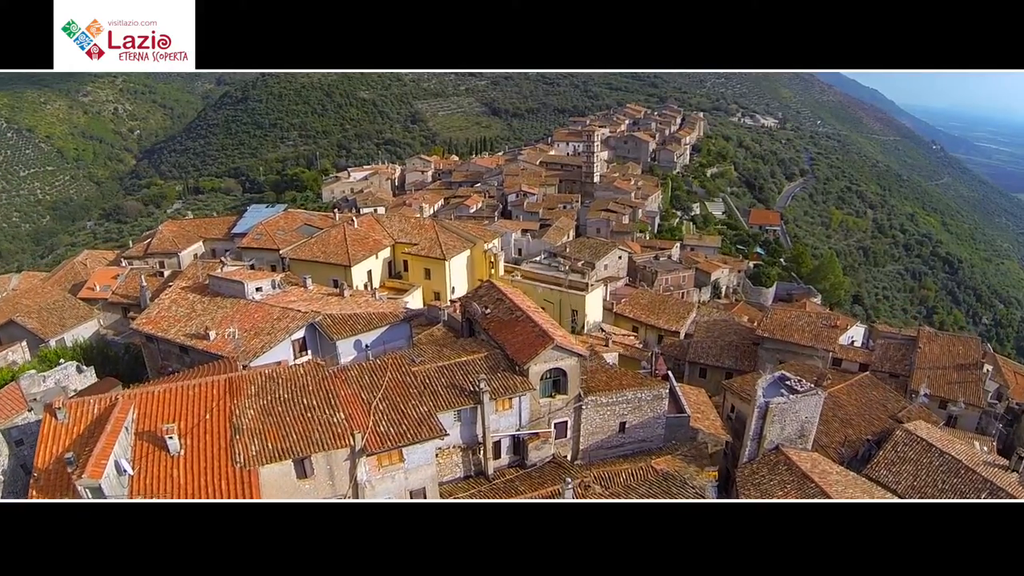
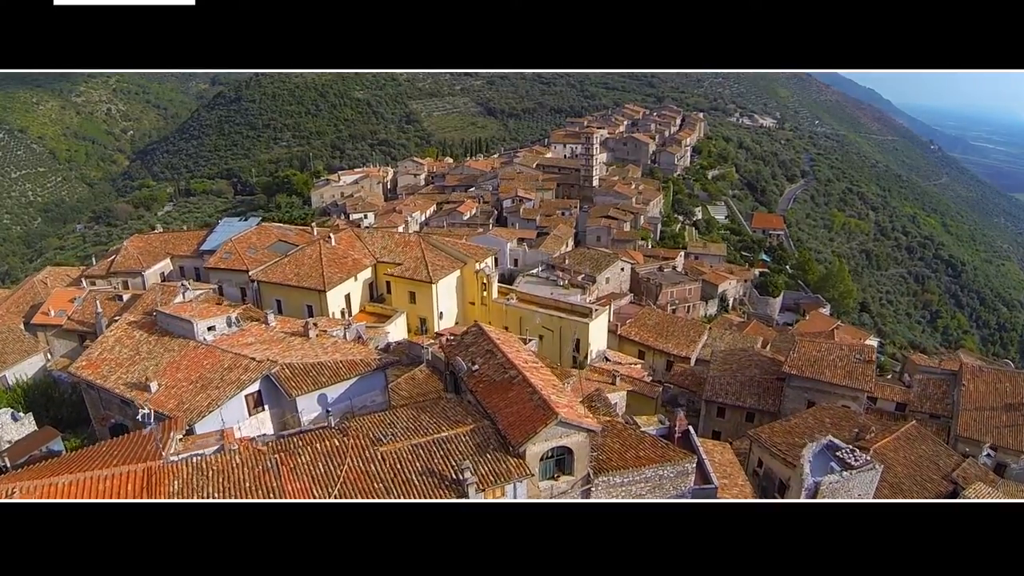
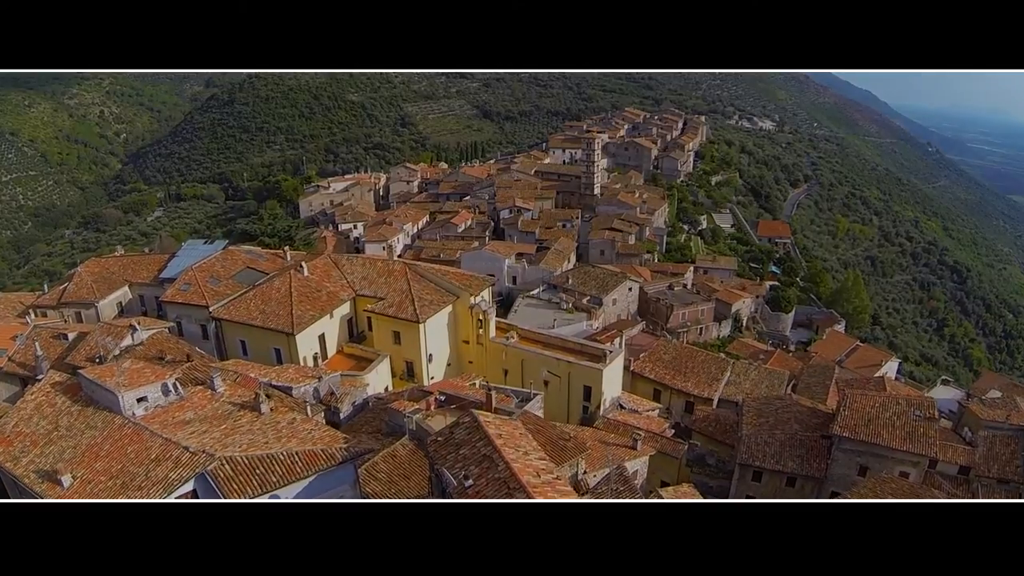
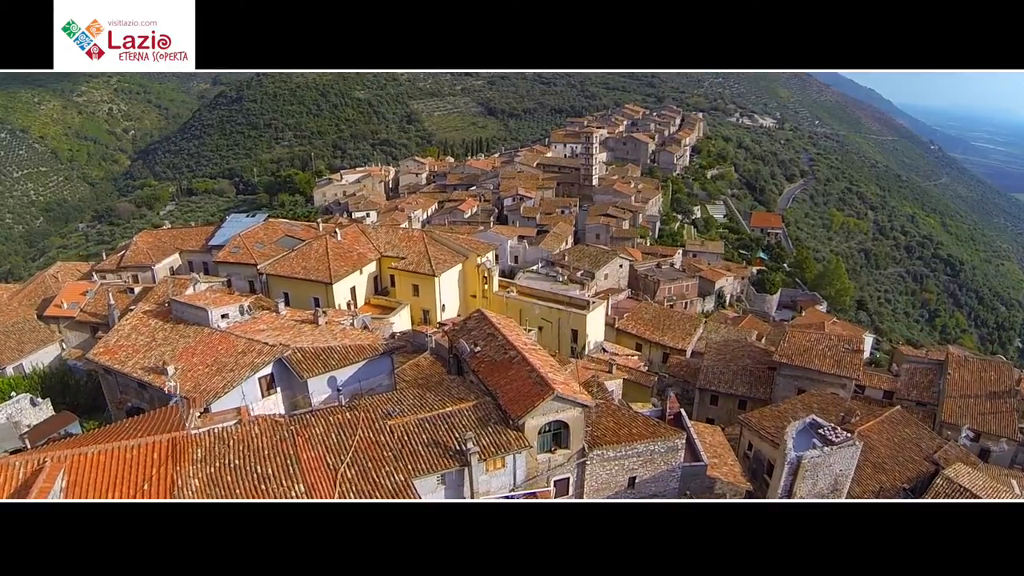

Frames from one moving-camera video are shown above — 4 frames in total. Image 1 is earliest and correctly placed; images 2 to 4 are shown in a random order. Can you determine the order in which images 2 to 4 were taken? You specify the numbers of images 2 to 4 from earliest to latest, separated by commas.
4, 2, 3
